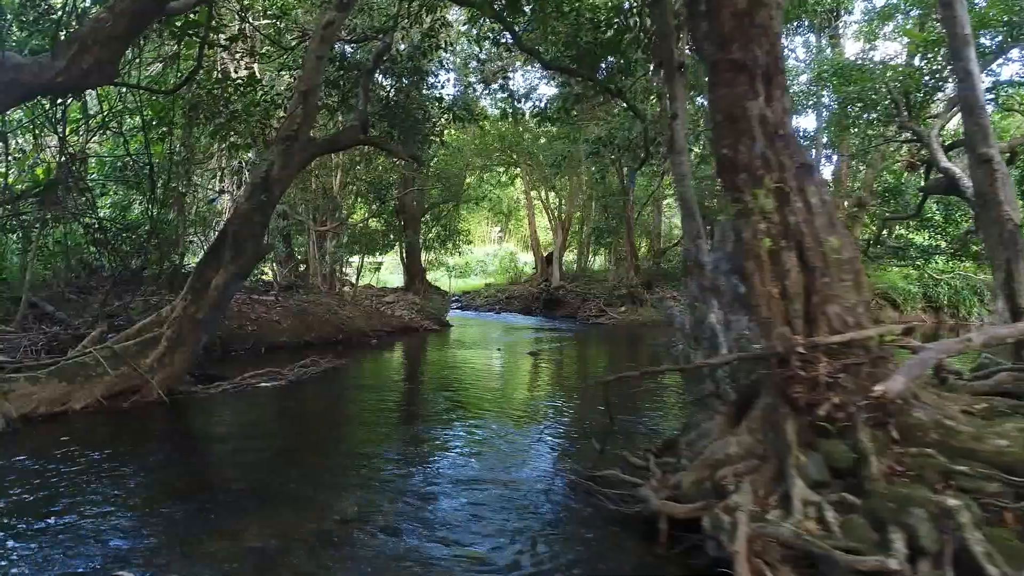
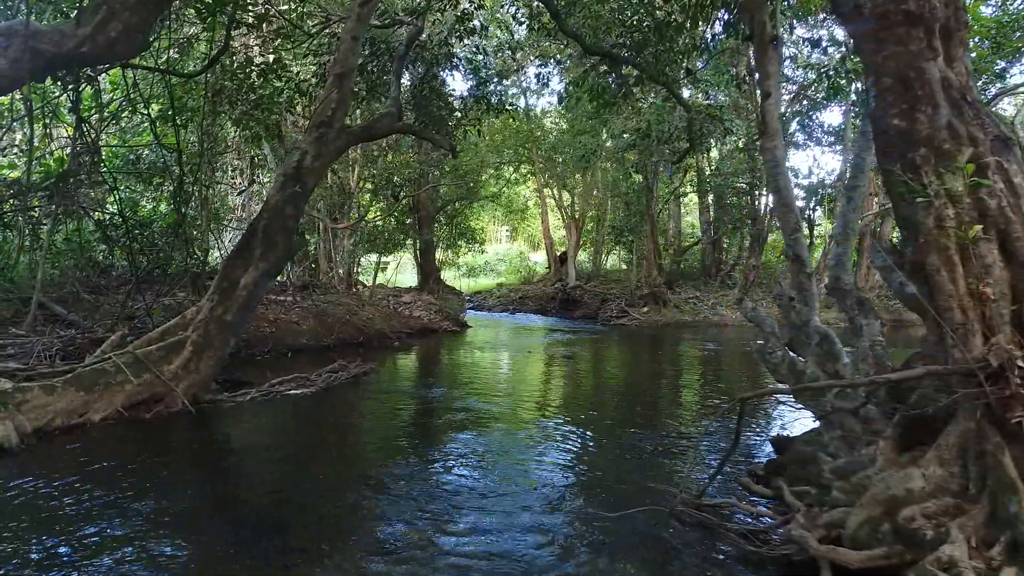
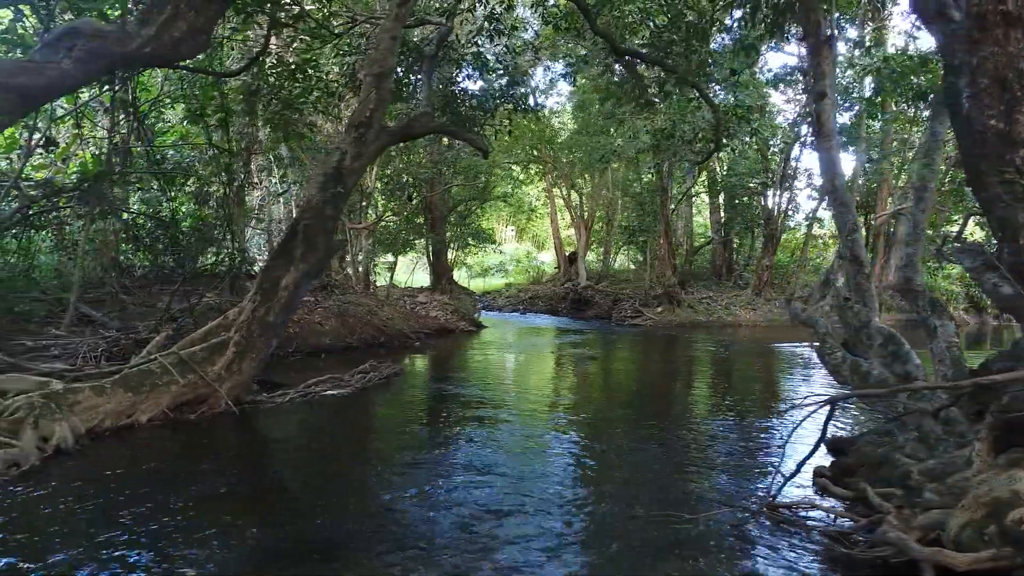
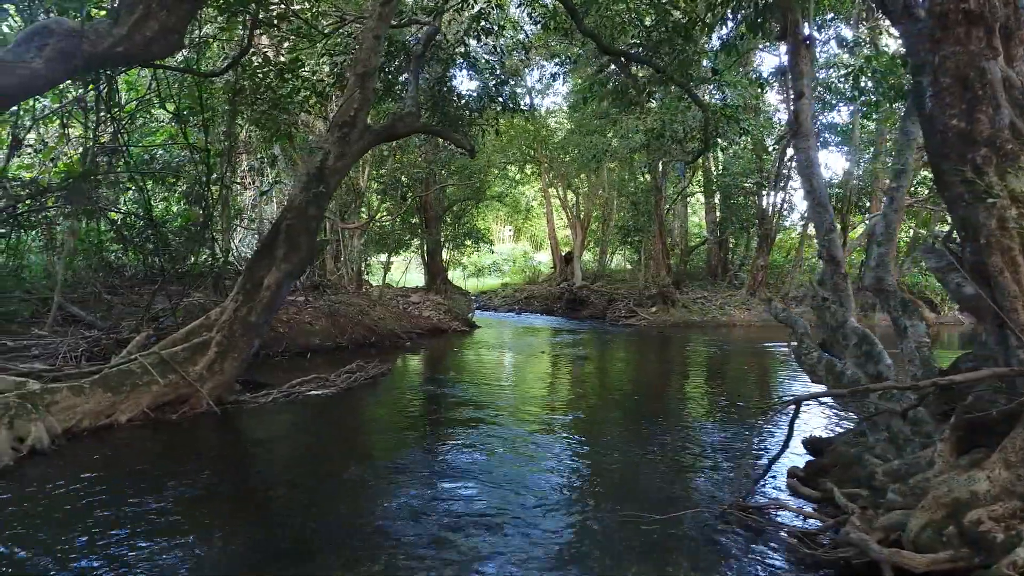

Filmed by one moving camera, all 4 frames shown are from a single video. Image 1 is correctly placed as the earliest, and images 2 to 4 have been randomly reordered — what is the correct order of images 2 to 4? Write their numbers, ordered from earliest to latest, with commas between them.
2, 4, 3
